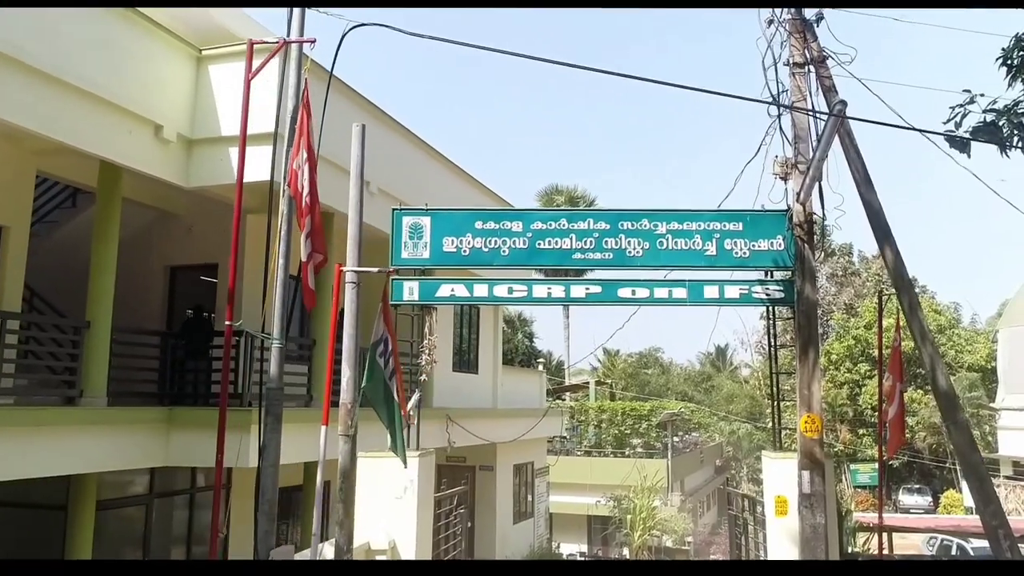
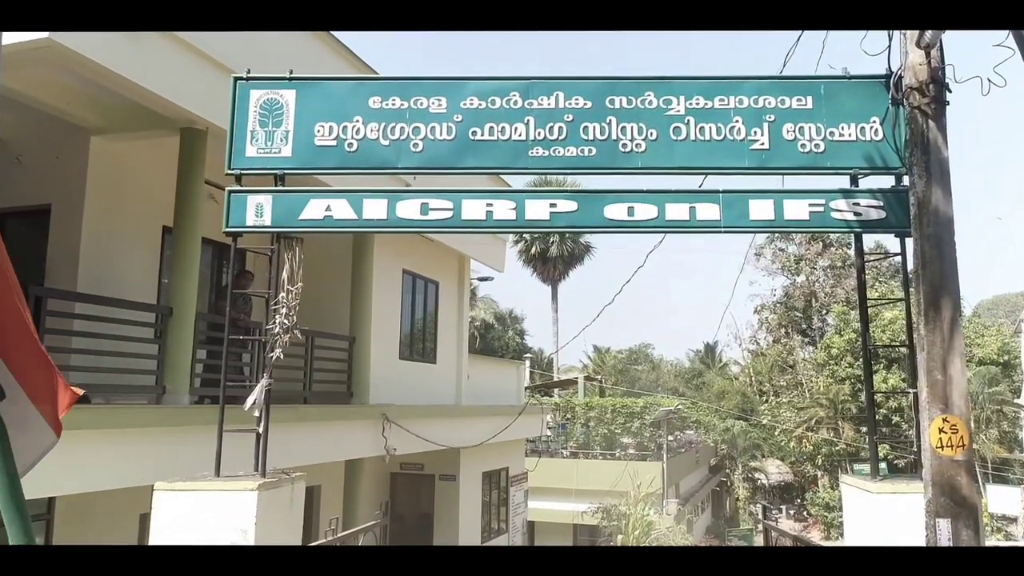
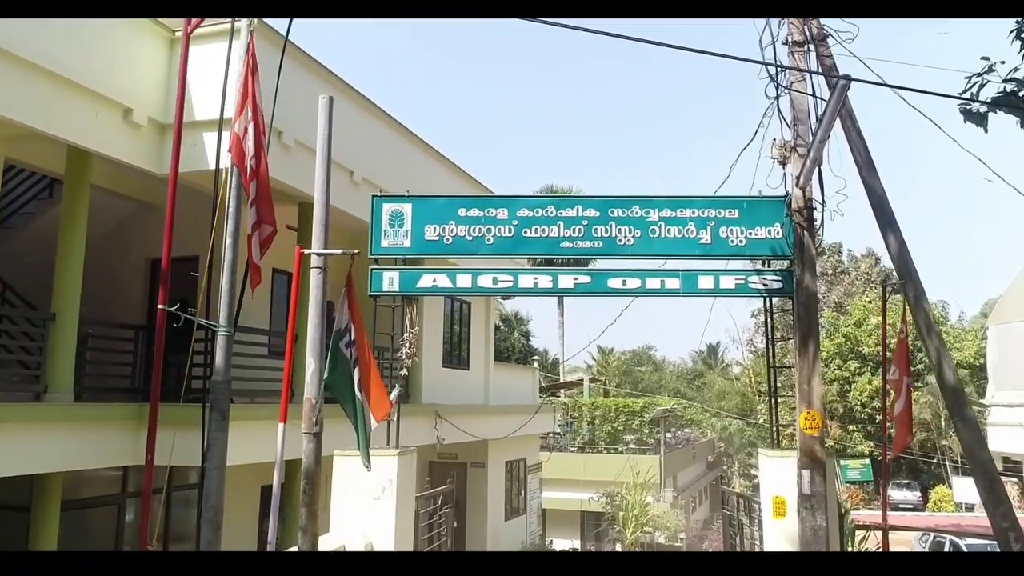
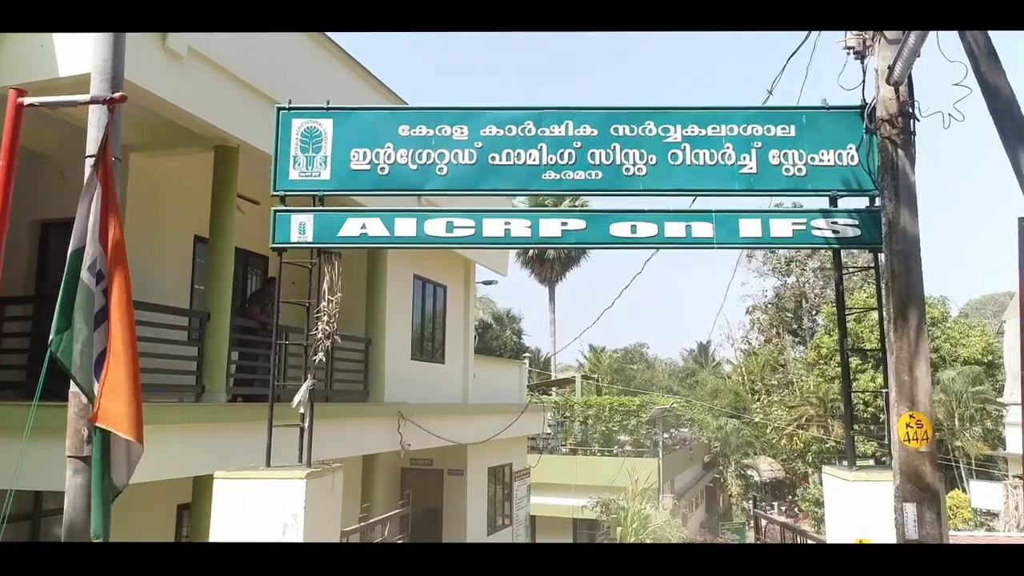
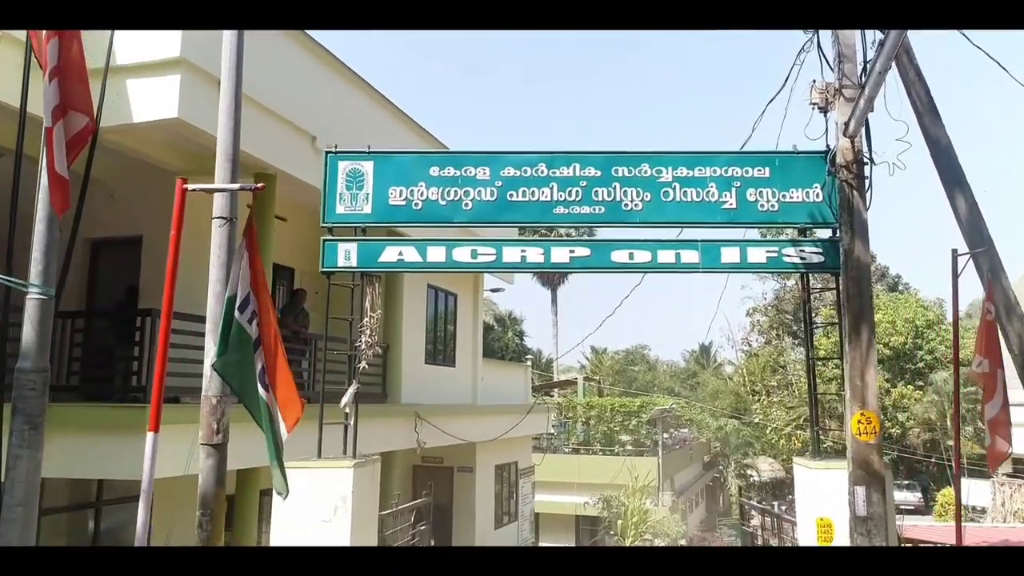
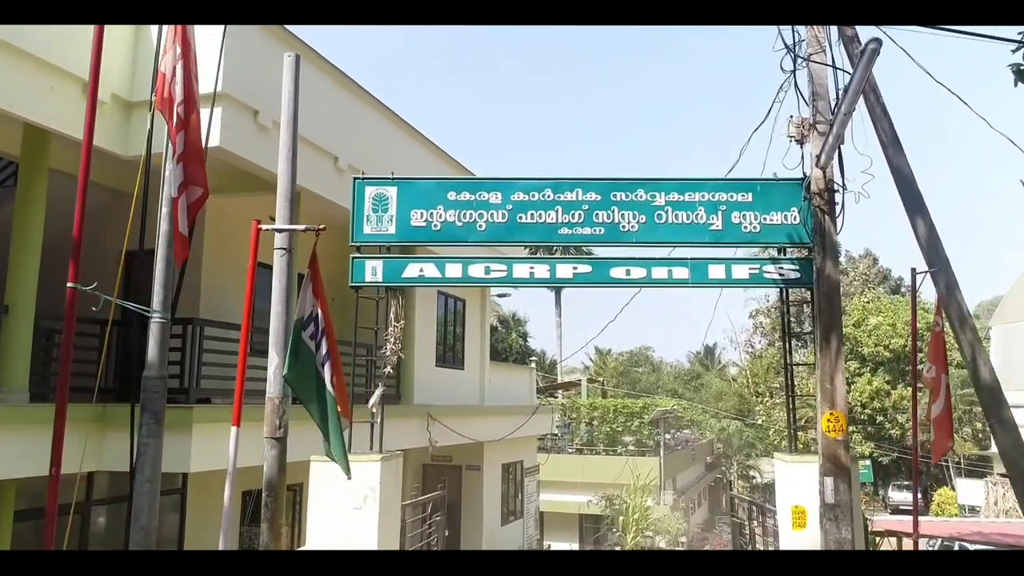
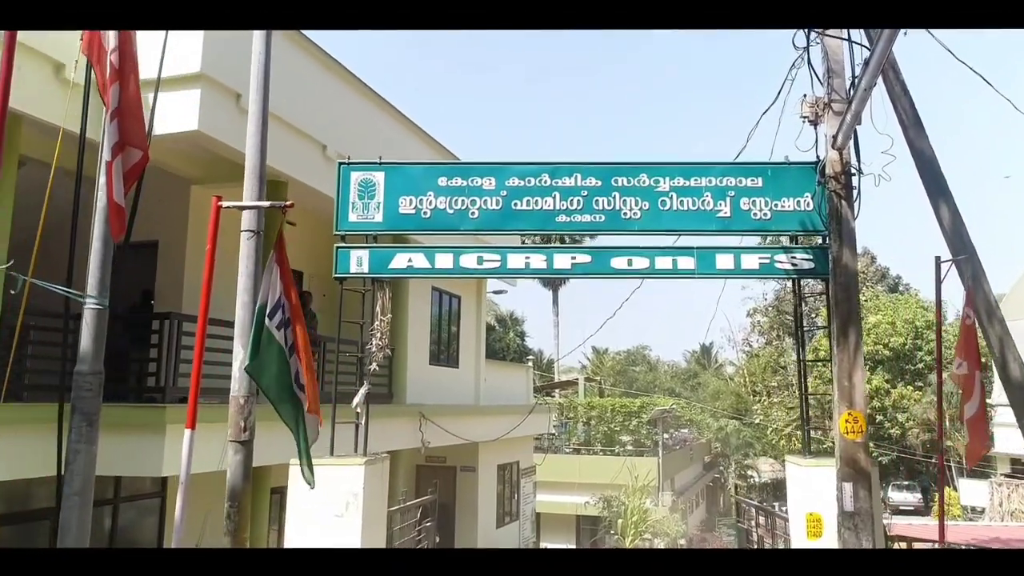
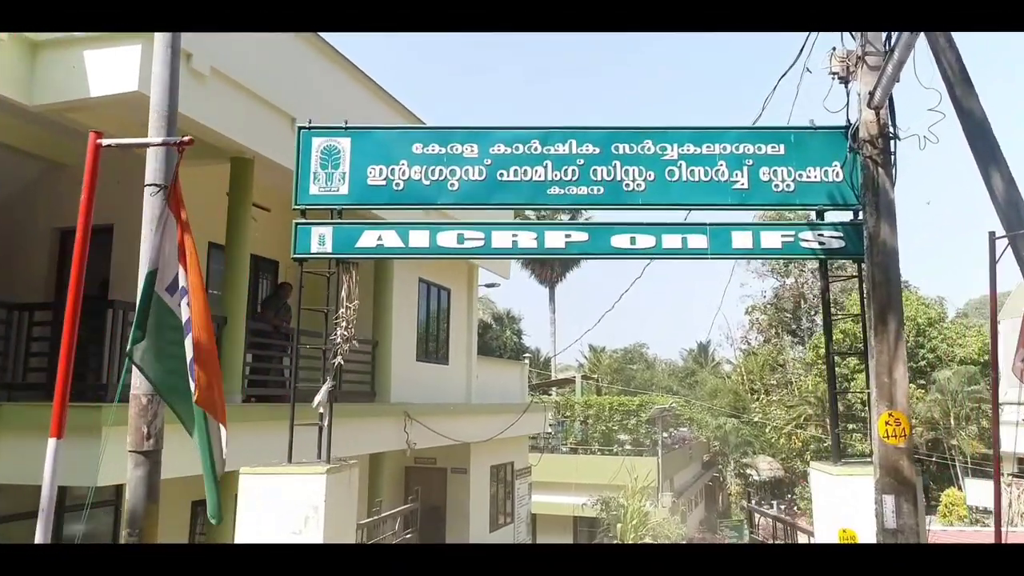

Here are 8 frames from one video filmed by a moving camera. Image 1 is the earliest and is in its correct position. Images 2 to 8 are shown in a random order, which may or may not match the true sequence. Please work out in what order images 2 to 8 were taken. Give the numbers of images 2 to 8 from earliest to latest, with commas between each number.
3, 6, 7, 5, 8, 4, 2
